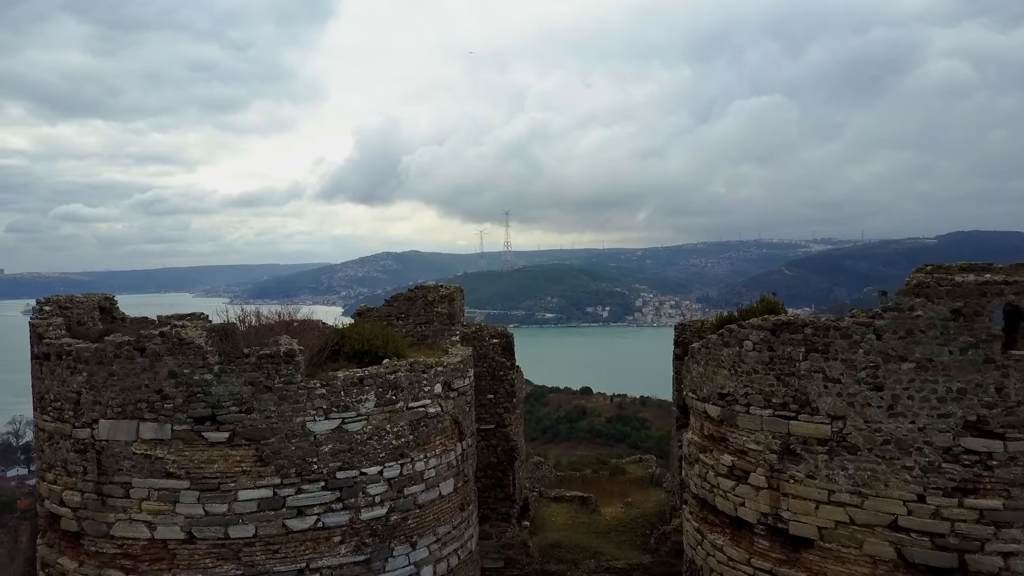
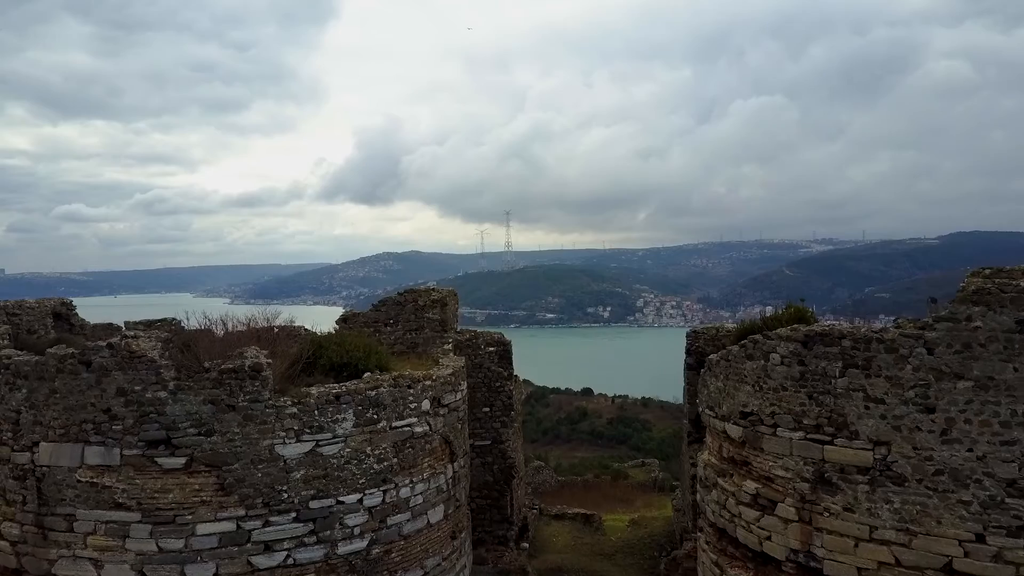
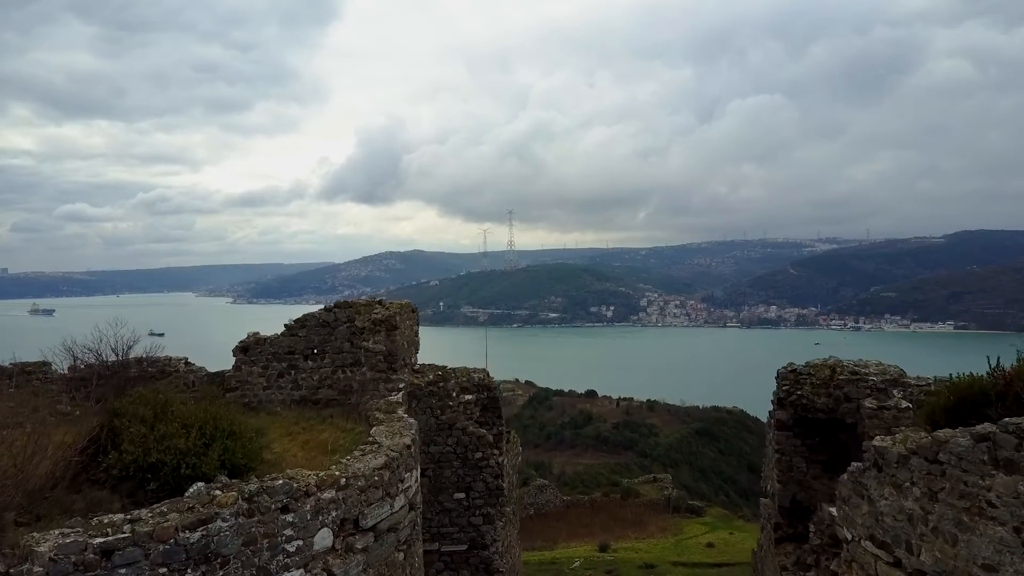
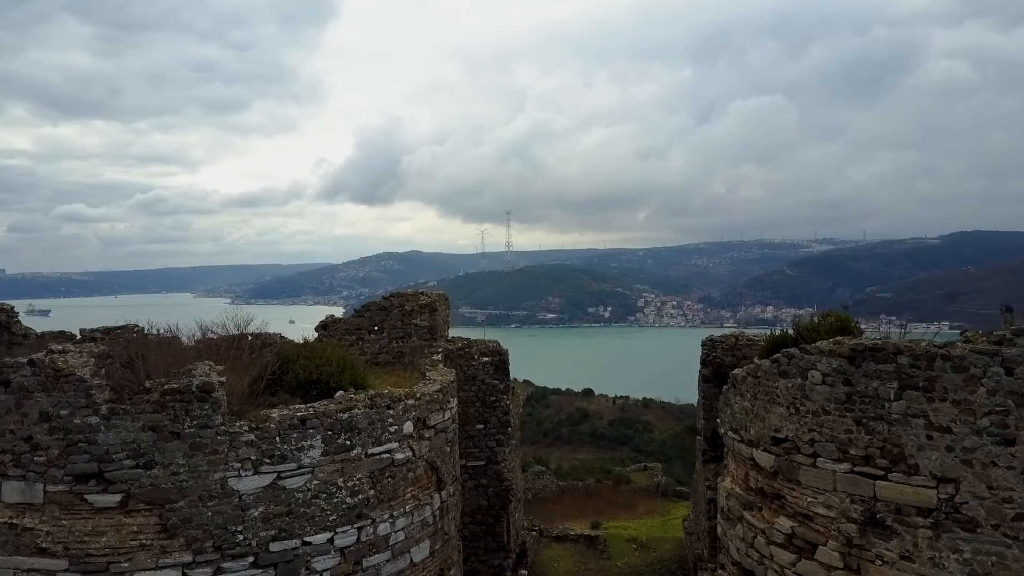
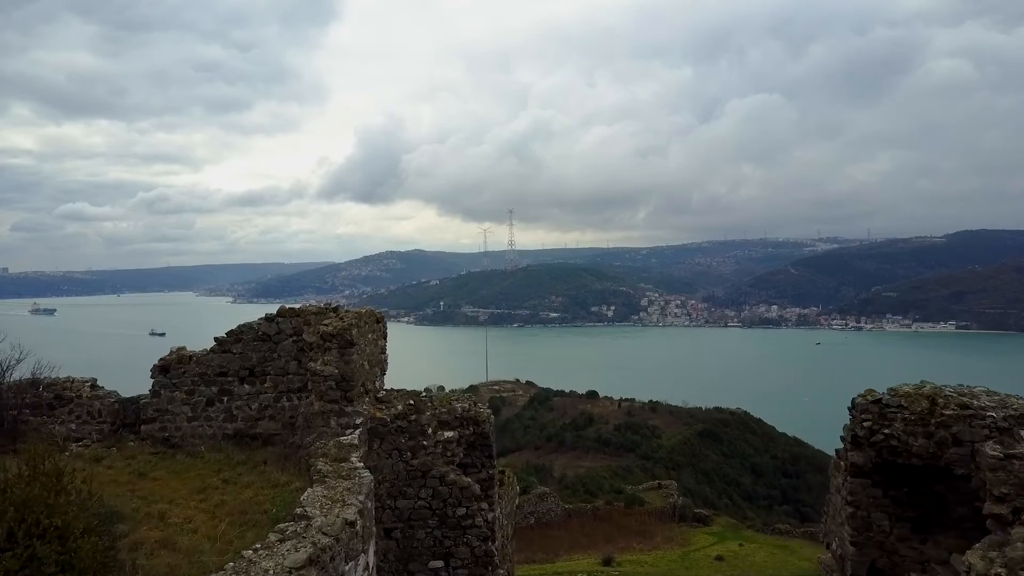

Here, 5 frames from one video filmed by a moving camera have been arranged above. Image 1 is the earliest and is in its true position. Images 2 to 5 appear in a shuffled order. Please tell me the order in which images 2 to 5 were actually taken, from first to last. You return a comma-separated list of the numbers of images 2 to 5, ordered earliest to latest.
2, 4, 3, 5
